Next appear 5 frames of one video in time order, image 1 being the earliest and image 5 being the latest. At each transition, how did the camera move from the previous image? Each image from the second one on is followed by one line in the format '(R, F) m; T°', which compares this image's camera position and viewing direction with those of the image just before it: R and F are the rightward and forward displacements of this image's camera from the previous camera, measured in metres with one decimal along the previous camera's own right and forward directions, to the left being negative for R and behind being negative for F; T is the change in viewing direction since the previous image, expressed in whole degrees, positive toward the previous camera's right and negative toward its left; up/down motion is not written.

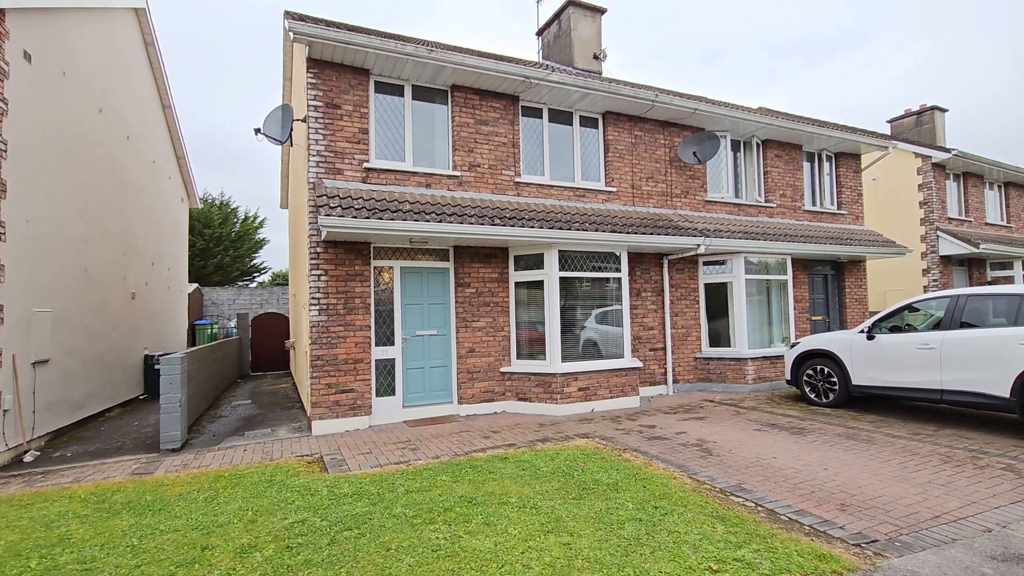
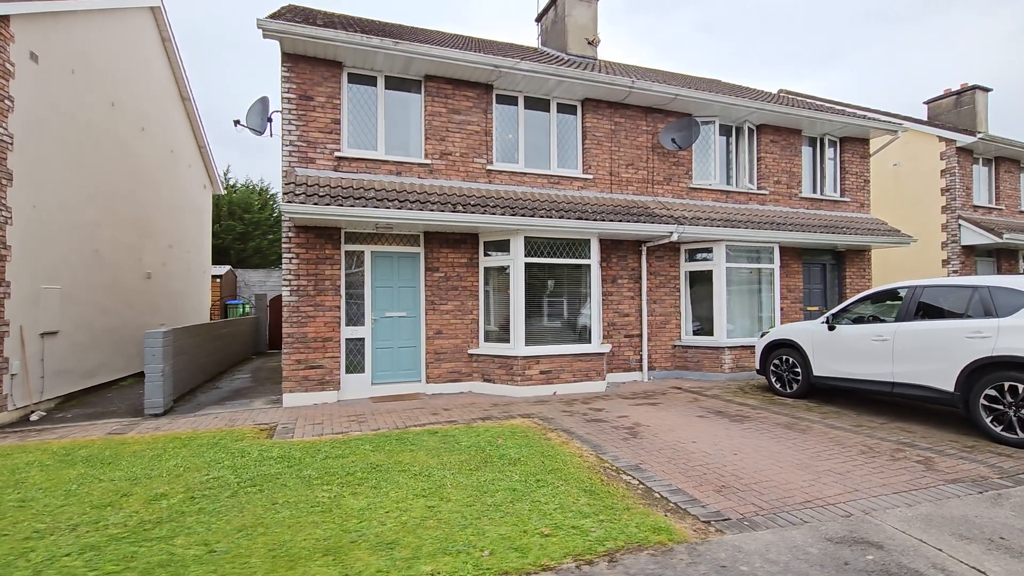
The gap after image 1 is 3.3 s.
(+1.3, -0.2) m; -5°
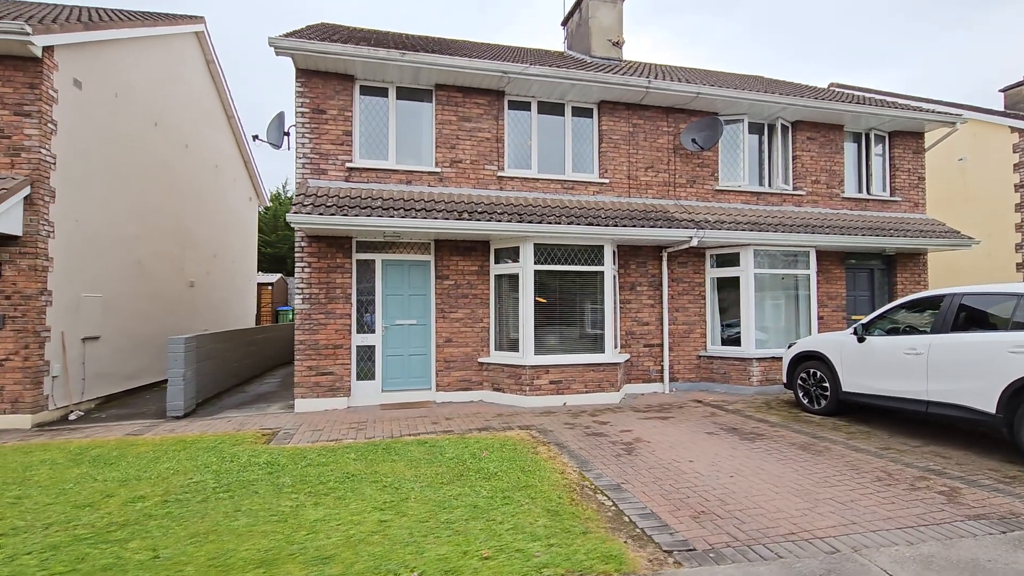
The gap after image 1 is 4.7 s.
(+0.7, +0.2) m; -6°
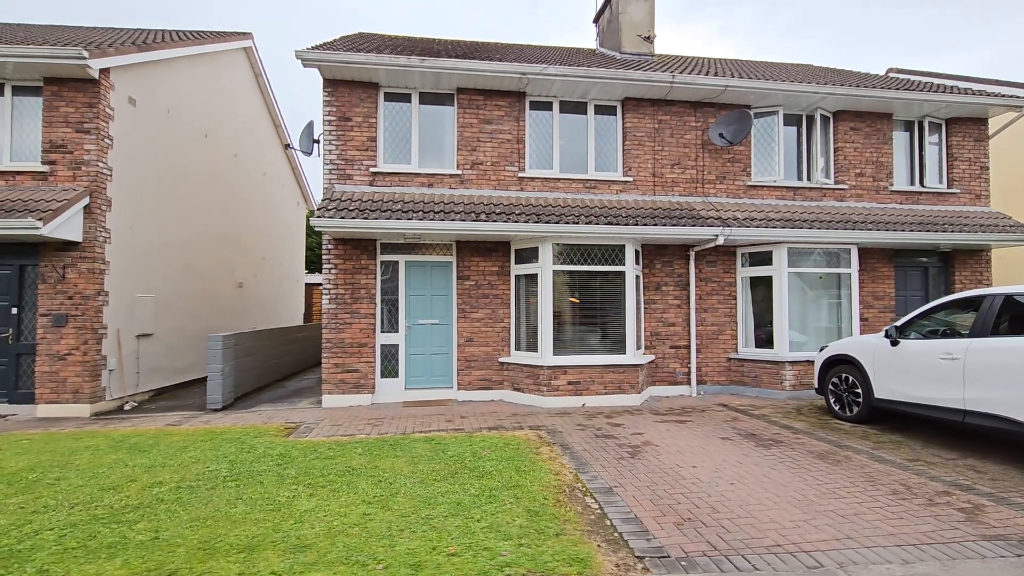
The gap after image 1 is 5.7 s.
(+0.6, 0.0) m; -6°
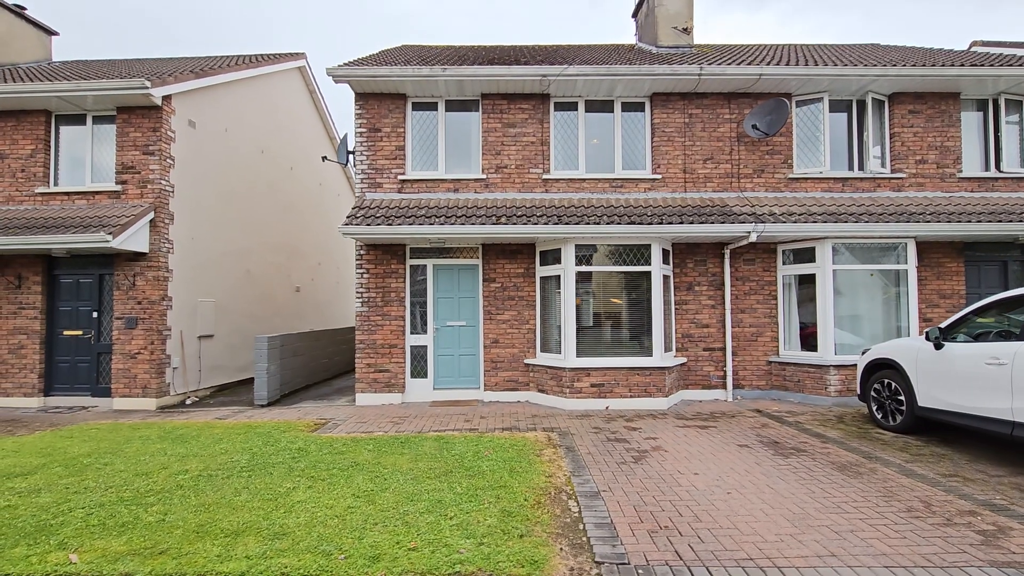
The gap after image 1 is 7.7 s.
(+0.8, 0.0) m; -8°
